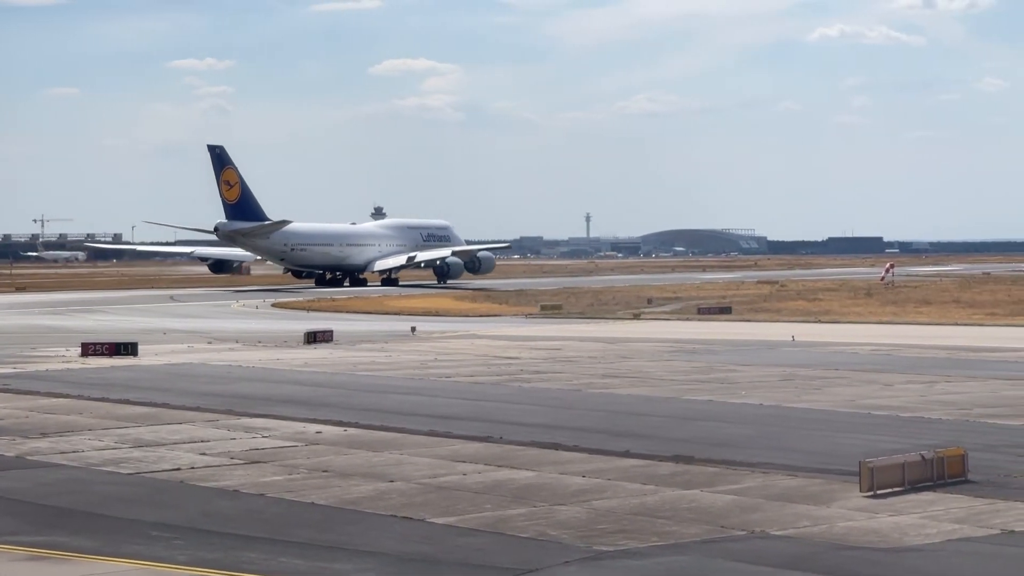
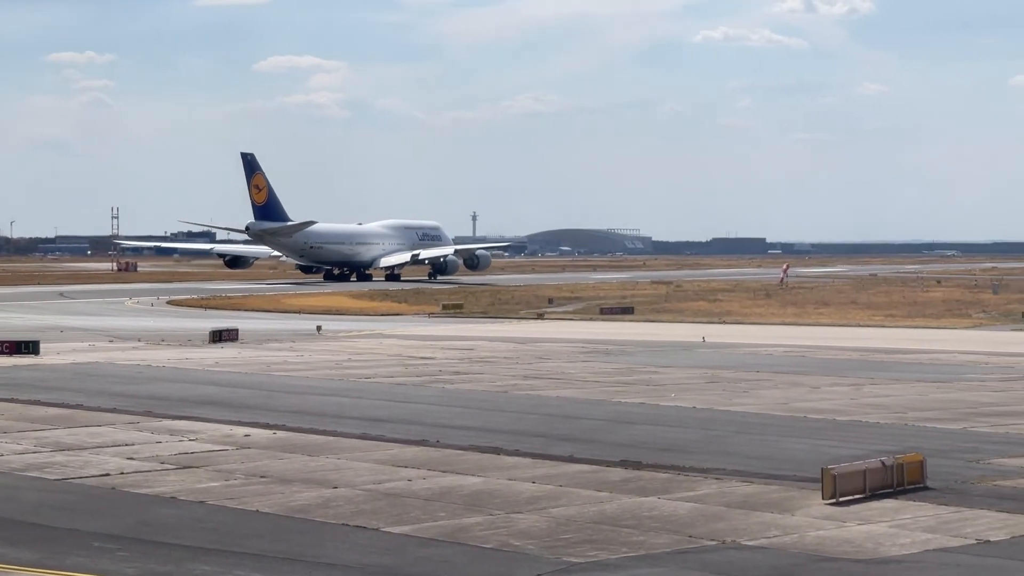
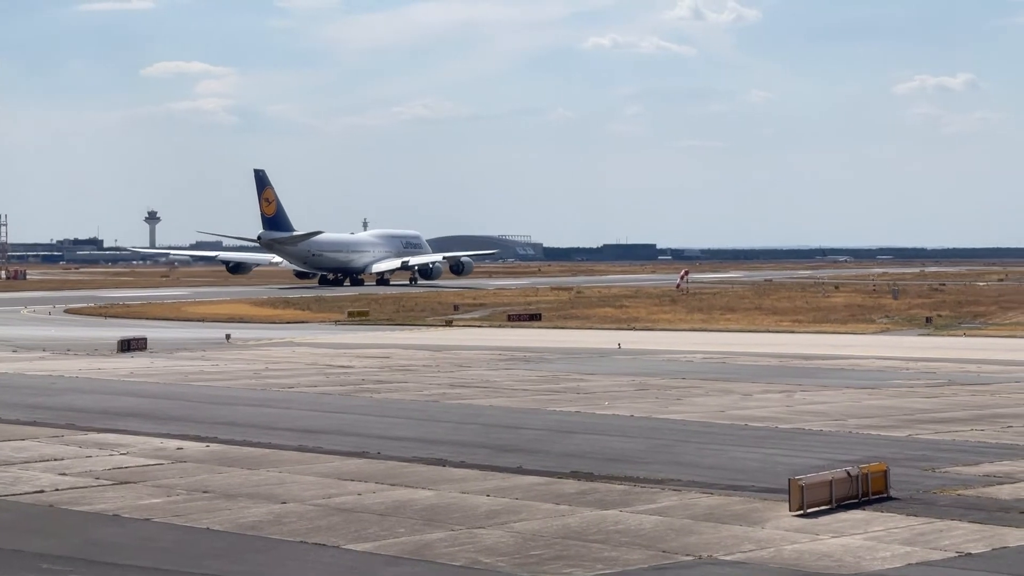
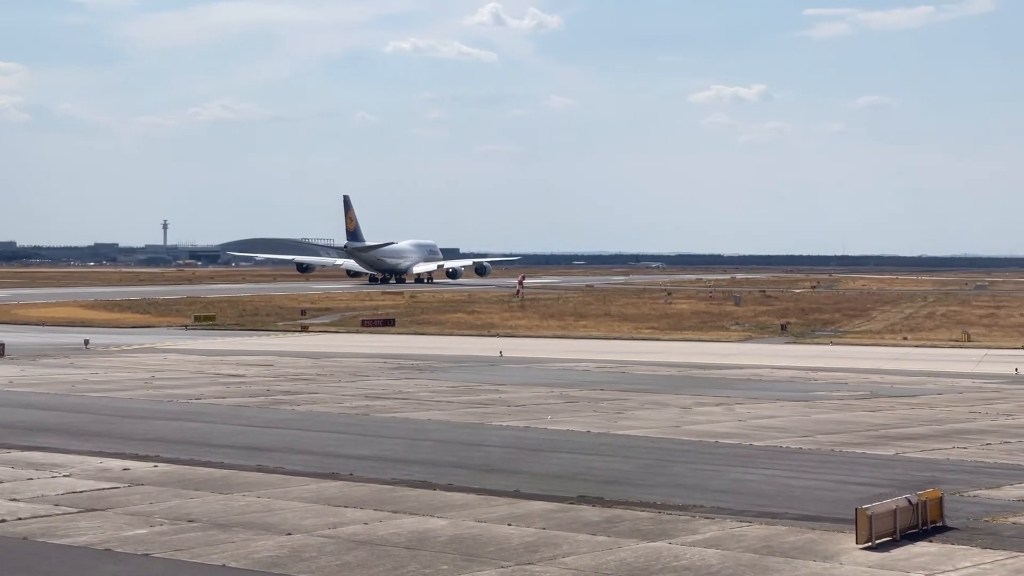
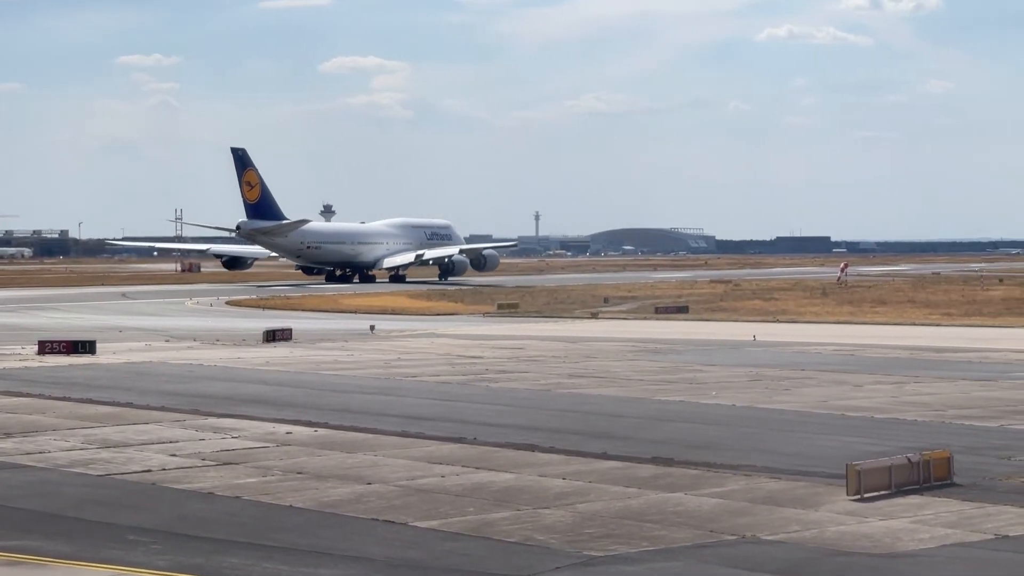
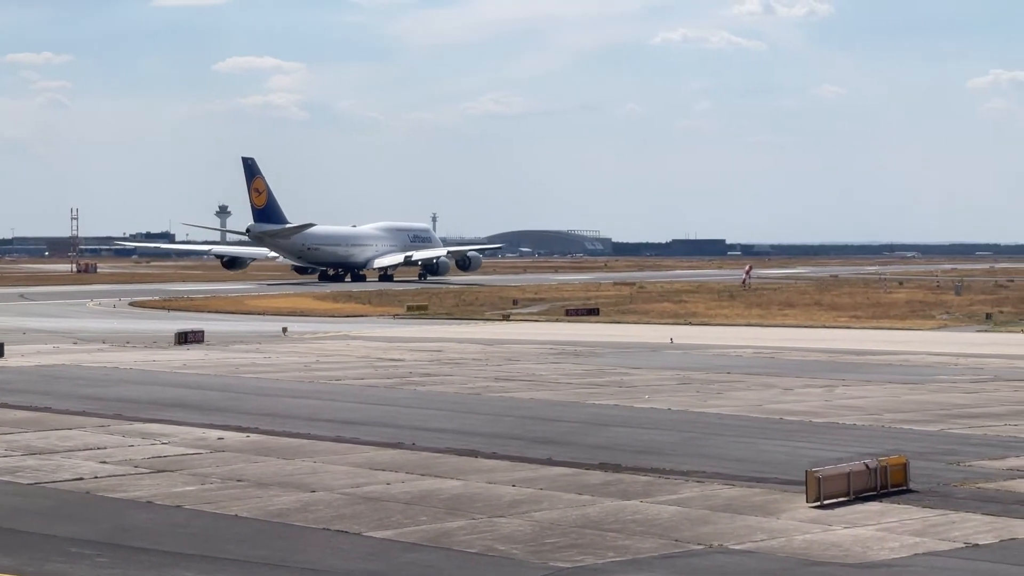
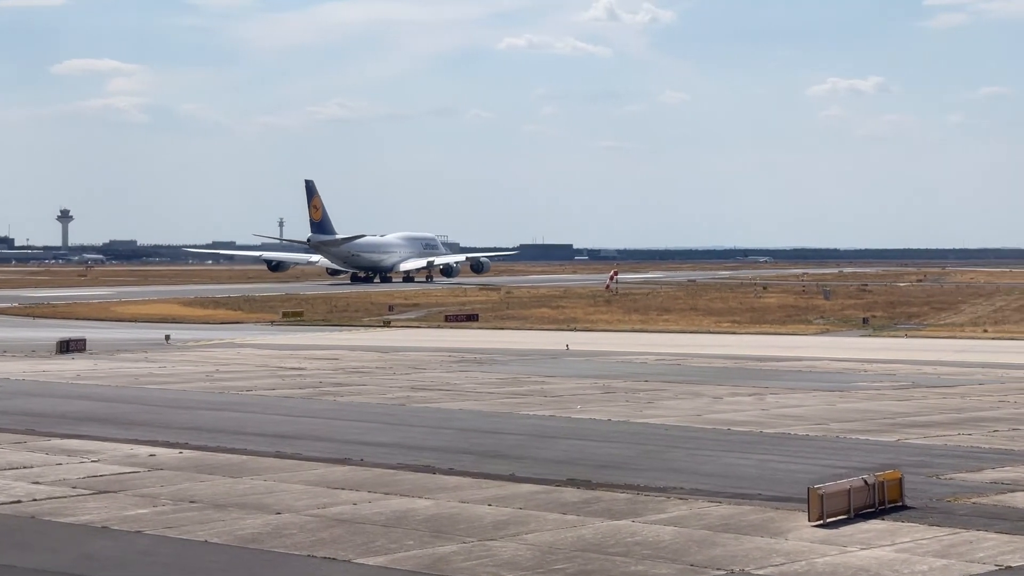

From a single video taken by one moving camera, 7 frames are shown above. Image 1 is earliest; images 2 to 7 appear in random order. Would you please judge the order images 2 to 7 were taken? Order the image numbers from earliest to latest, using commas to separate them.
5, 2, 6, 3, 7, 4
